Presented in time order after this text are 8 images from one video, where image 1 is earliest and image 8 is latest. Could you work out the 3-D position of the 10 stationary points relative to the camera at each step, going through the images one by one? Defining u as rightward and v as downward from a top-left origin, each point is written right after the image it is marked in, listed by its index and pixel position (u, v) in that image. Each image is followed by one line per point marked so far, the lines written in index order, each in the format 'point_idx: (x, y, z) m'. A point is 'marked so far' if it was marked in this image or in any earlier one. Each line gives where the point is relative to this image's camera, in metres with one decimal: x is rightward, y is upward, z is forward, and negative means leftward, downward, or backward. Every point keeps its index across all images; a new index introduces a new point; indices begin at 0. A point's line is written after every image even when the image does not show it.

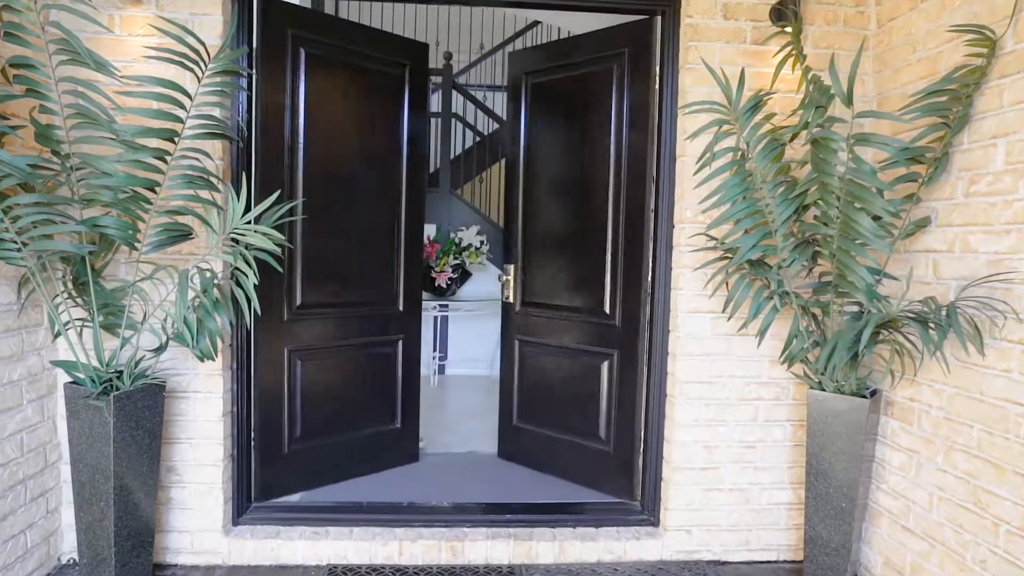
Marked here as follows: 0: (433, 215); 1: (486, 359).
0: (-0.6, +0.5, +4.9) m
1: (-0.2, -0.5, +4.9) m
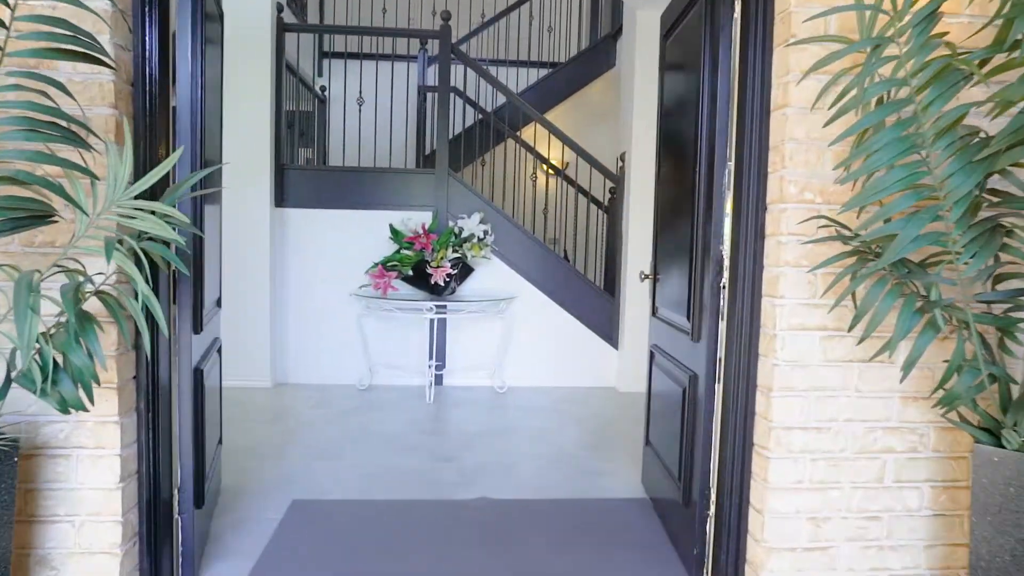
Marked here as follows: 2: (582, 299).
0: (-0.5, +0.5, +4.2) m
1: (-0.1, -0.5, +4.2) m
2: (+0.4, -0.1, +4.3) m
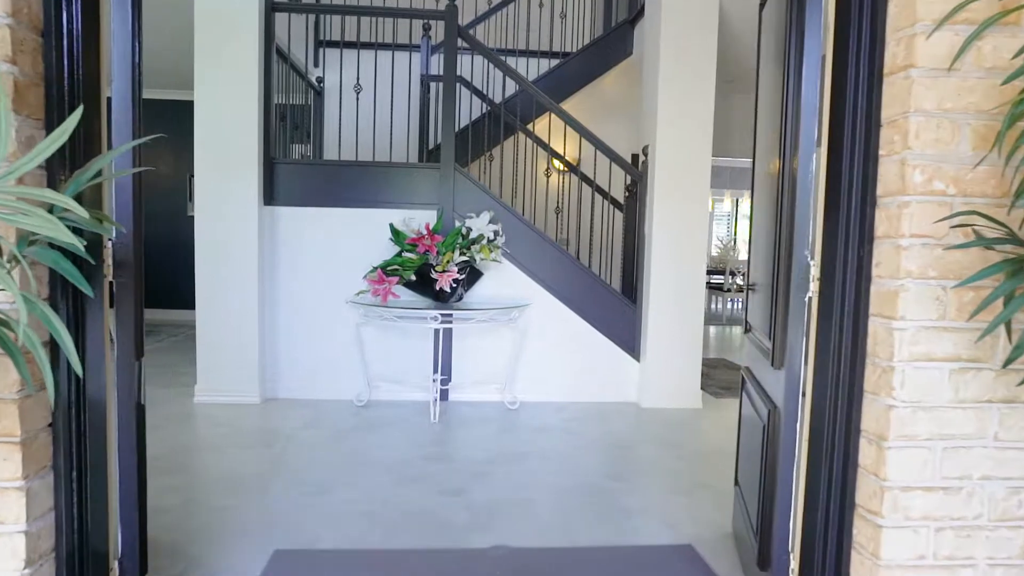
0: (-0.4, +0.5, +3.8) m
1: (-0.1, -0.5, +3.9) m
2: (+0.5, -0.1, +3.9) m
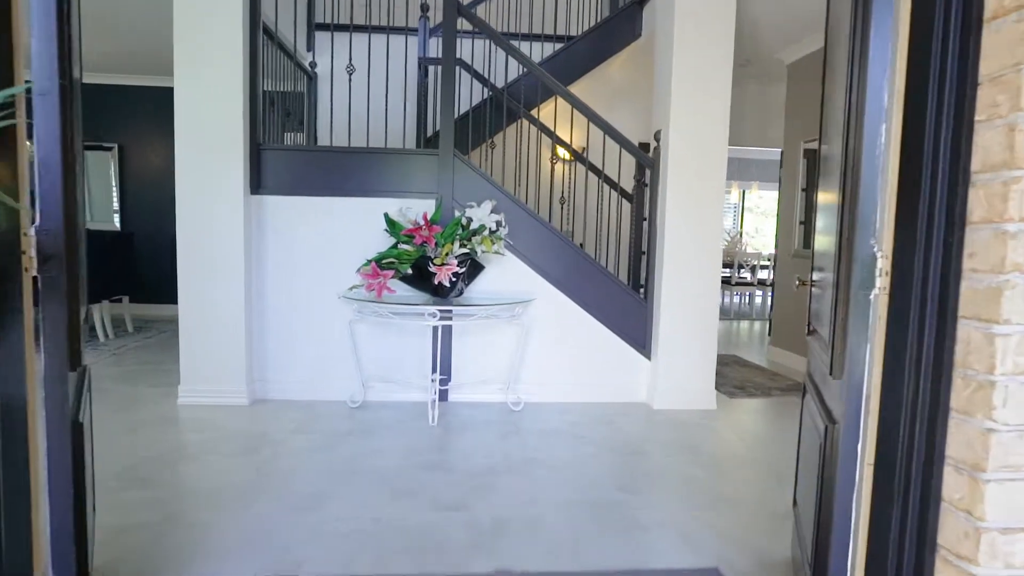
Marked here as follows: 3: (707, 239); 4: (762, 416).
0: (-0.4, +0.5, +3.6) m
1: (0.0, -0.5, +3.7) m
2: (+0.5, -0.1, +3.7) m
3: (+1.0, +0.3, +3.6) m
4: (+1.3, -0.7, +3.6) m
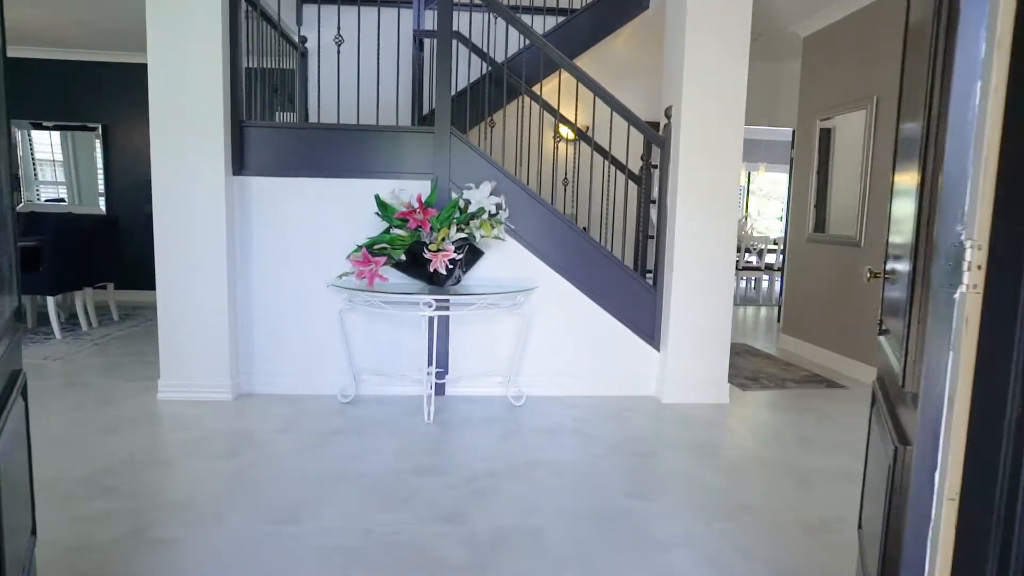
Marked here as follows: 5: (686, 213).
0: (-0.4, +0.6, +3.4) m
1: (0.0, -0.4, +3.4) m
2: (+0.5, 0.0, +3.5) m
3: (+1.1, +0.3, +3.4) m
4: (+1.3, -0.6, +3.4) m
5: (+0.9, +0.4, +3.4) m
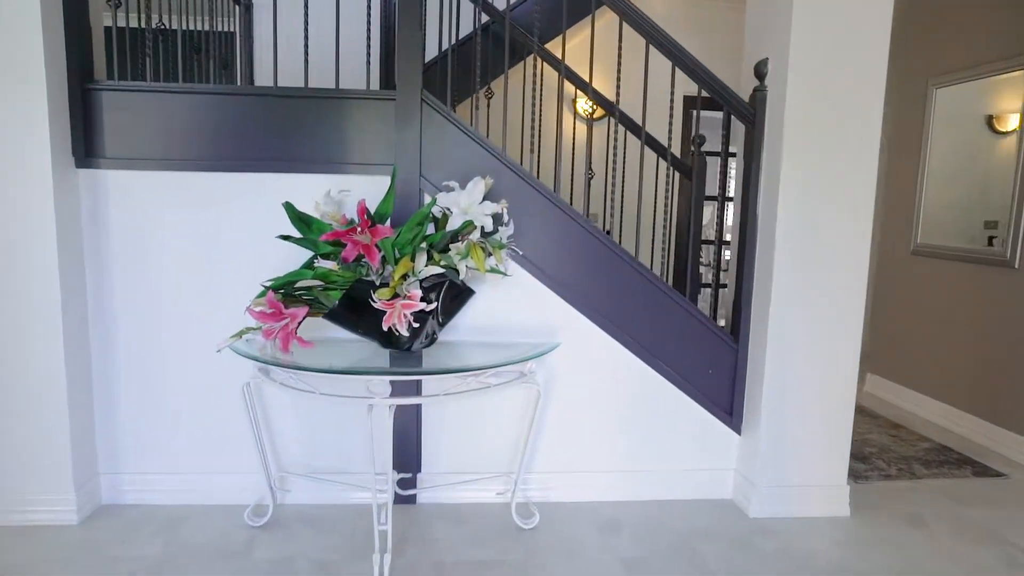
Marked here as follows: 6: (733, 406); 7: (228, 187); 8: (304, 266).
0: (-0.4, +0.4, +2.2) m
1: (0.0, -0.6, +2.2) m
2: (+0.6, -0.2, +2.3) m
3: (+1.1, +0.1, +2.2) m
4: (+1.3, -0.8, +2.2) m
5: (+0.9, +0.2, +2.2) m
6: (+0.8, -0.4, +2.3) m
7: (-0.9, +0.3, +2.1) m
8: (-0.6, +0.1, +1.9) m
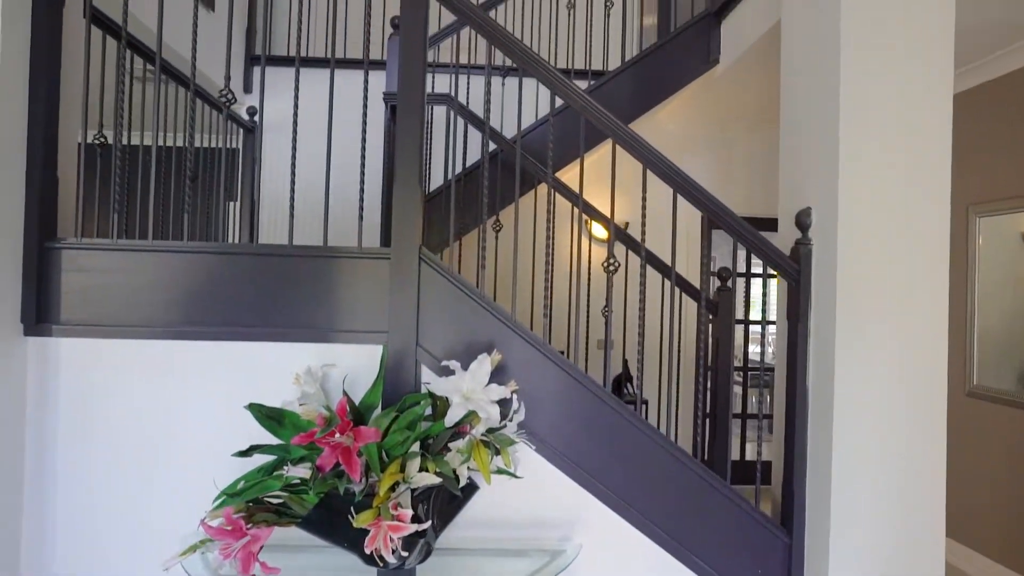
0: (-0.4, -0.1, +1.9) m
1: (0.0, -1.1, +1.8) m
2: (+0.6, -0.7, +1.9) m
3: (+1.1, -0.4, +1.9) m
4: (+1.4, -1.3, +1.7) m
5: (+0.9, -0.3, +1.9) m
6: (+0.8, -0.9, +1.9) m
7: (-0.9, -0.2, +1.9) m
8: (-0.5, -0.4, +1.6) m
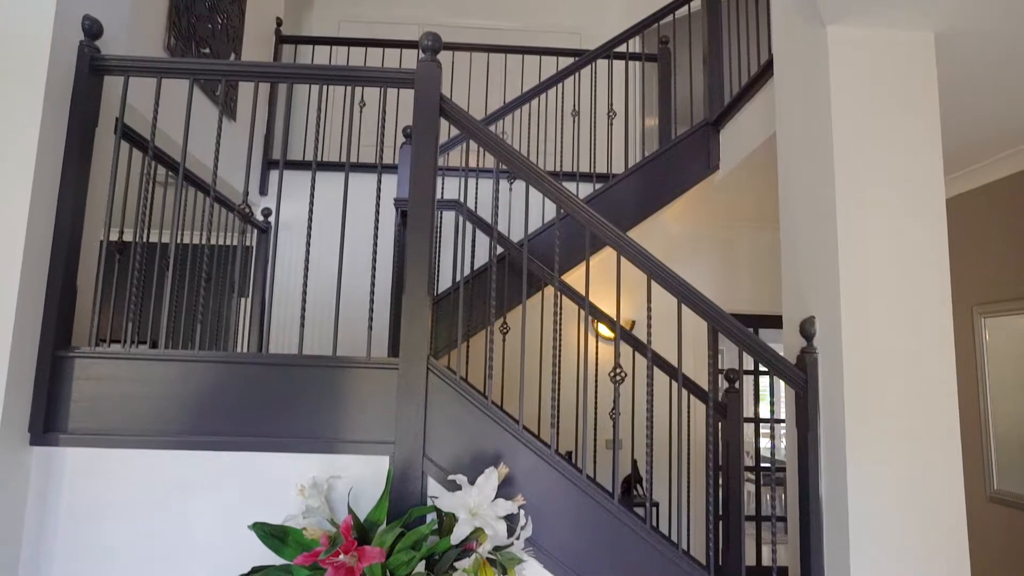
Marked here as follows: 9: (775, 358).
0: (-0.4, -0.4, +1.9) m
1: (0.0, -1.4, +1.7) m
2: (+0.6, -1.0, +1.8) m
3: (+1.1, -0.7, +1.8) m
4: (+1.4, -1.6, +1.6) m
5: (+0.9, -0.6, +1.8) m
6: (+0.8, -1.2, +1.8) m
7: (-0.8, -0.5, +1.9) m
8: (-0.5, -0.7, +1.5) m
9: (+0.8, -0.2, +2.0) m
